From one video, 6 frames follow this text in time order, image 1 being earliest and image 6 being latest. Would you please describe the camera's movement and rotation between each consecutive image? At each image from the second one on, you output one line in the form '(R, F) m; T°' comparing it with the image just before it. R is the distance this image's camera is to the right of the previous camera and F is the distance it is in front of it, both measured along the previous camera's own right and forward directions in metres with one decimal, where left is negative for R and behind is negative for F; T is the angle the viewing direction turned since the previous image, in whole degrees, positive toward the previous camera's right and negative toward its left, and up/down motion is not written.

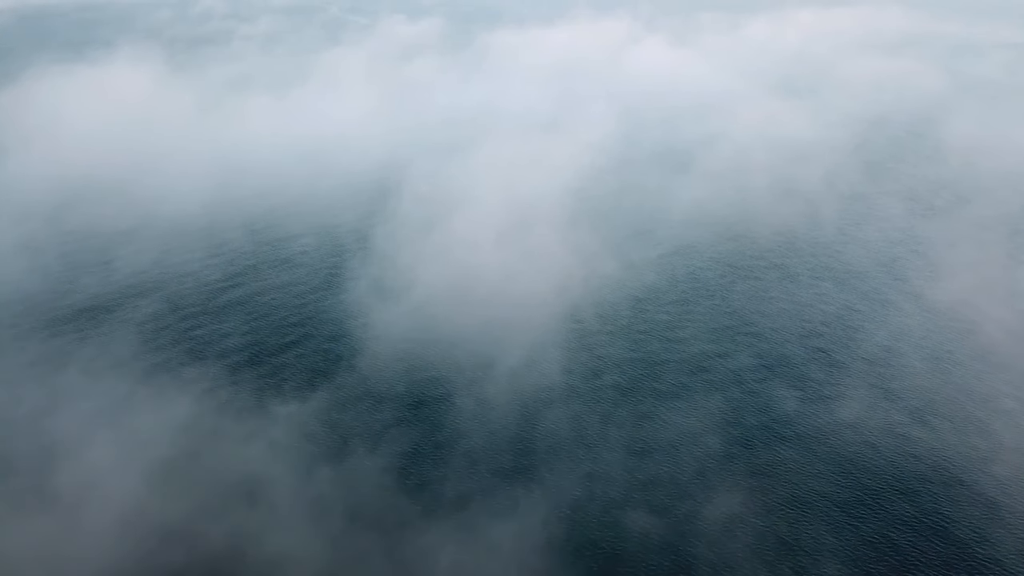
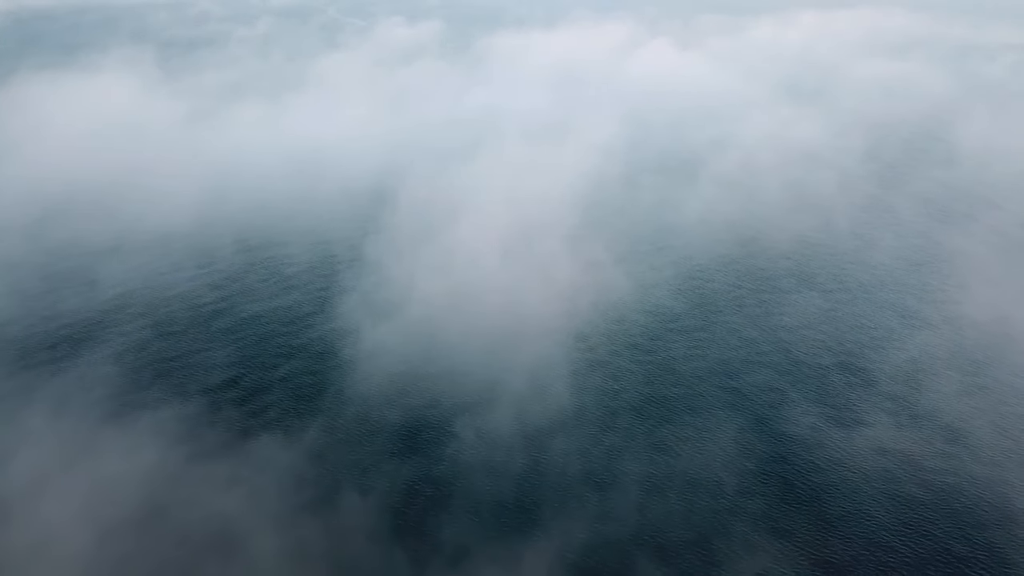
(-0.6, +8.1) m; 0°
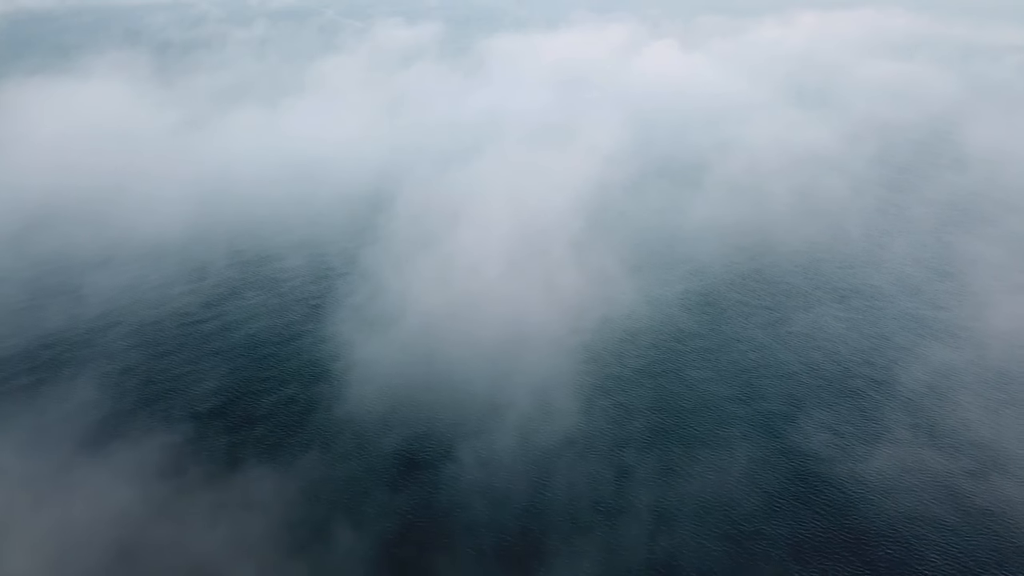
(-0.4, +6.0) m; 0°
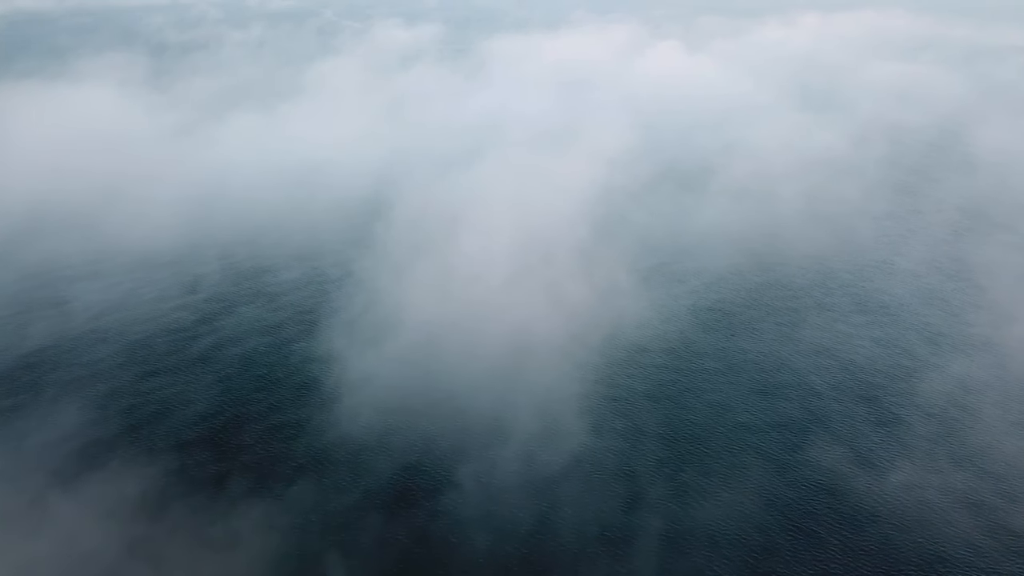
(-0.4, +5.6) m; 0°
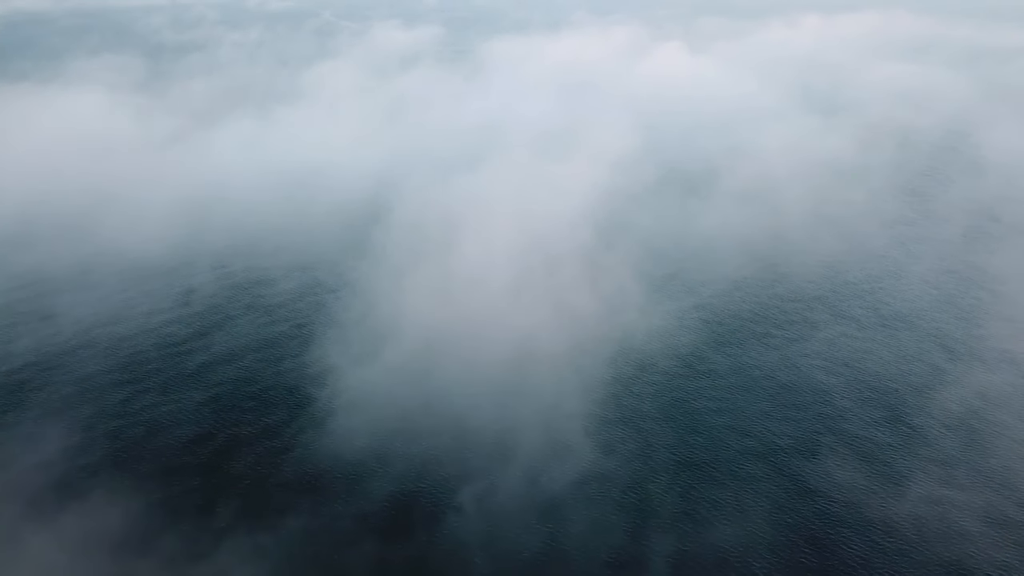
(-0.6, +4.7) m; 0°
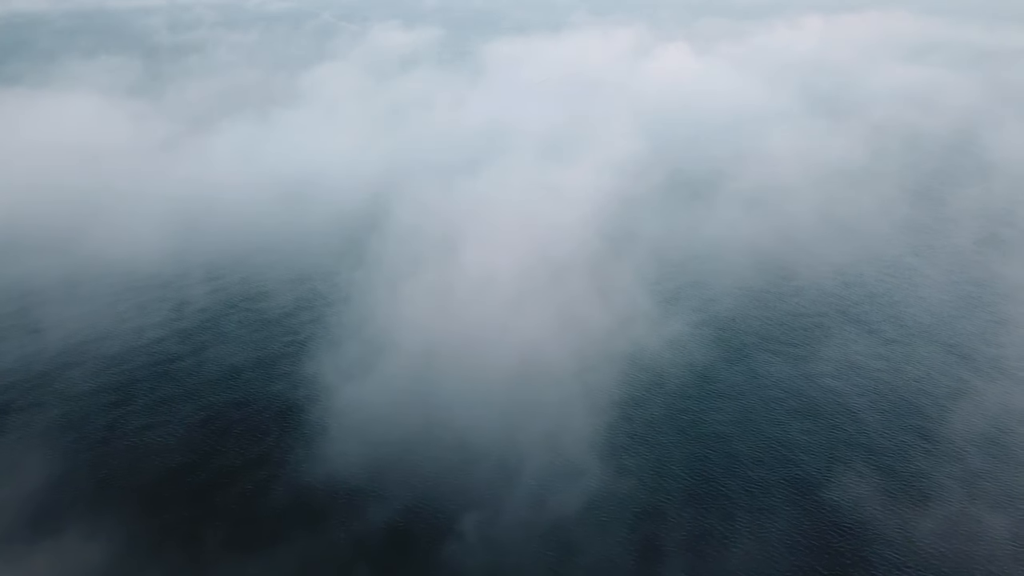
(-0.7, +5.0) m; 0°
